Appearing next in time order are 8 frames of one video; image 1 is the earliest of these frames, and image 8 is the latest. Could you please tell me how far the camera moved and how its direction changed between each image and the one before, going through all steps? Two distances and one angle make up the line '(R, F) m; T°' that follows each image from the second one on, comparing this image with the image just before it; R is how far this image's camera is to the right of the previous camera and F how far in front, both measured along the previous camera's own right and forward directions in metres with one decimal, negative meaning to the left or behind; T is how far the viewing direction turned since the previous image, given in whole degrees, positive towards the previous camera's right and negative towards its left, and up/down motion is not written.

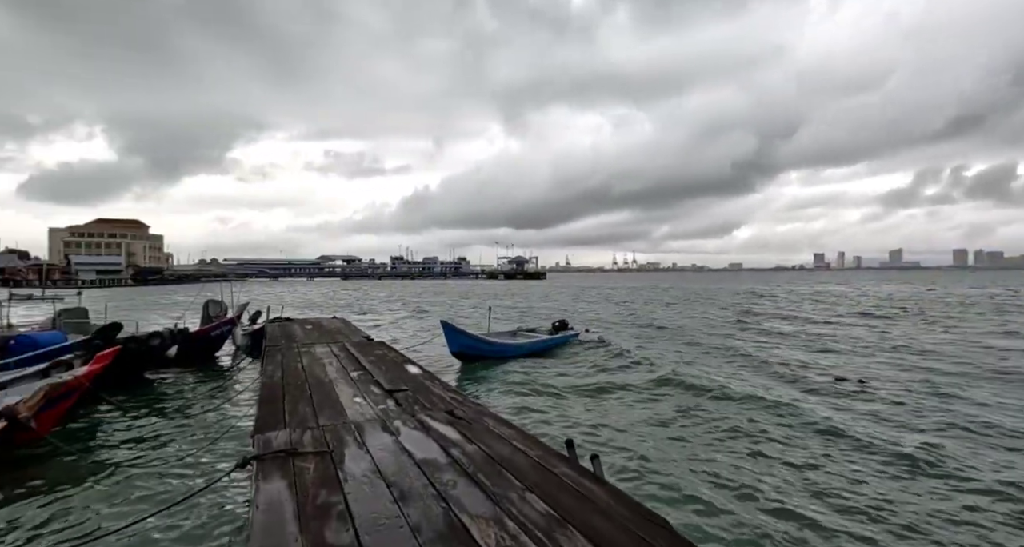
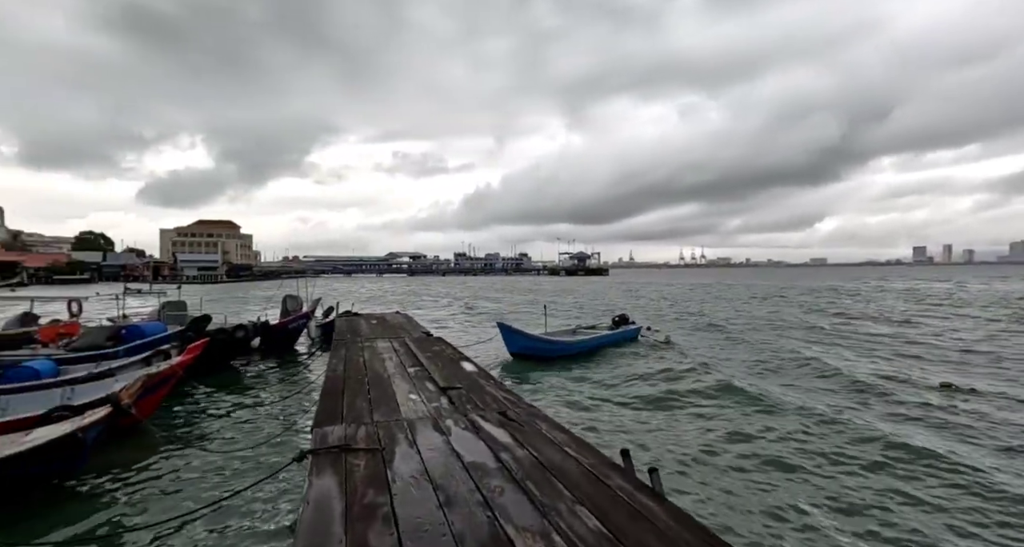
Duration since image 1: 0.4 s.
(+0.1, +0.1) m; -8°
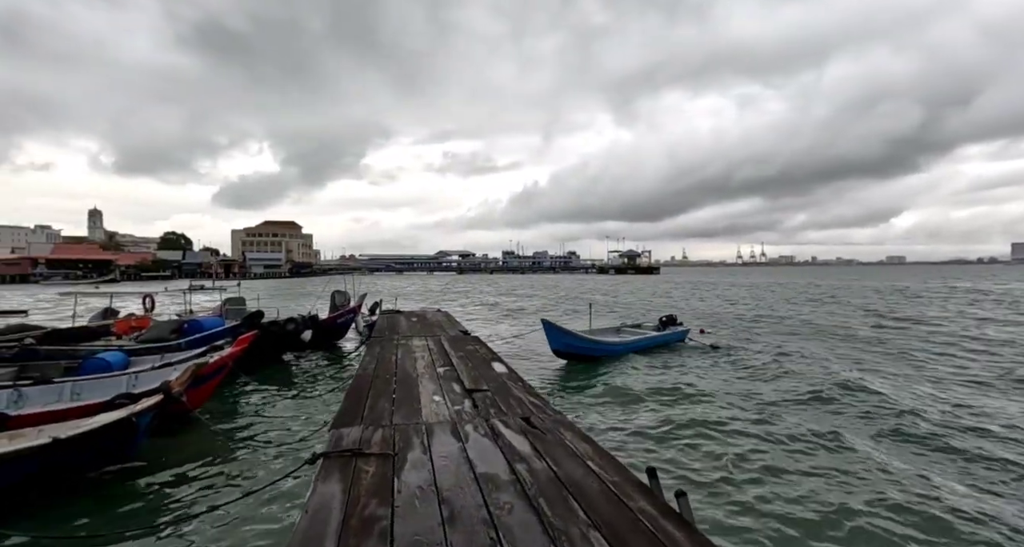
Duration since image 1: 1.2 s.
(+0.2, +0.2) m; -6°
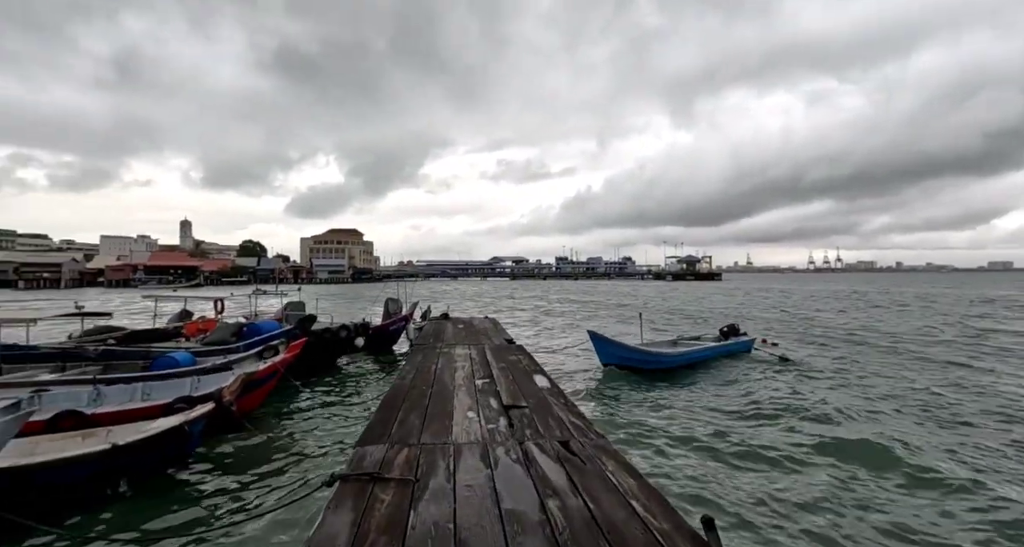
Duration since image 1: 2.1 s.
(+0.1, +0.3) m; -7°
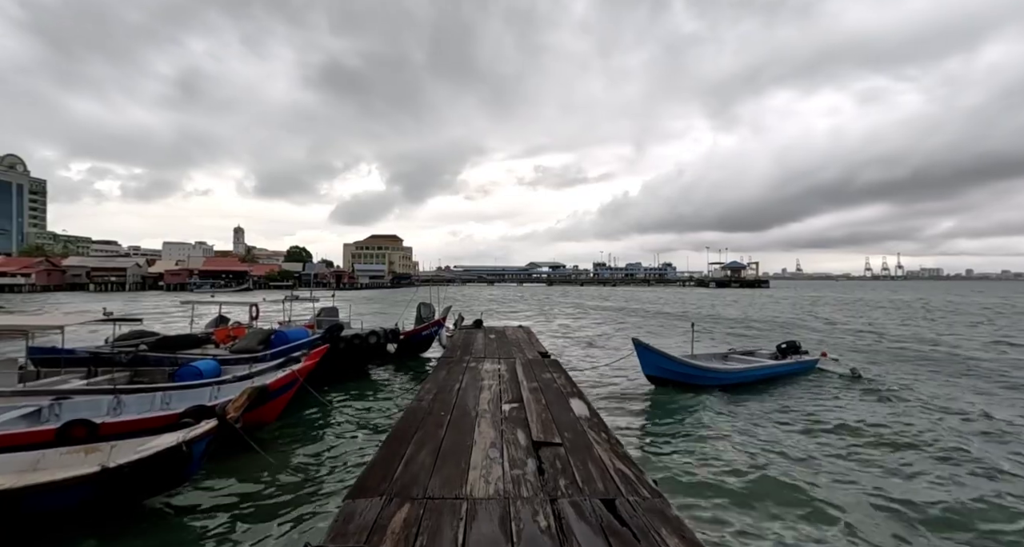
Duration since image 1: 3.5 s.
(0.0, +0.6) m; -5°
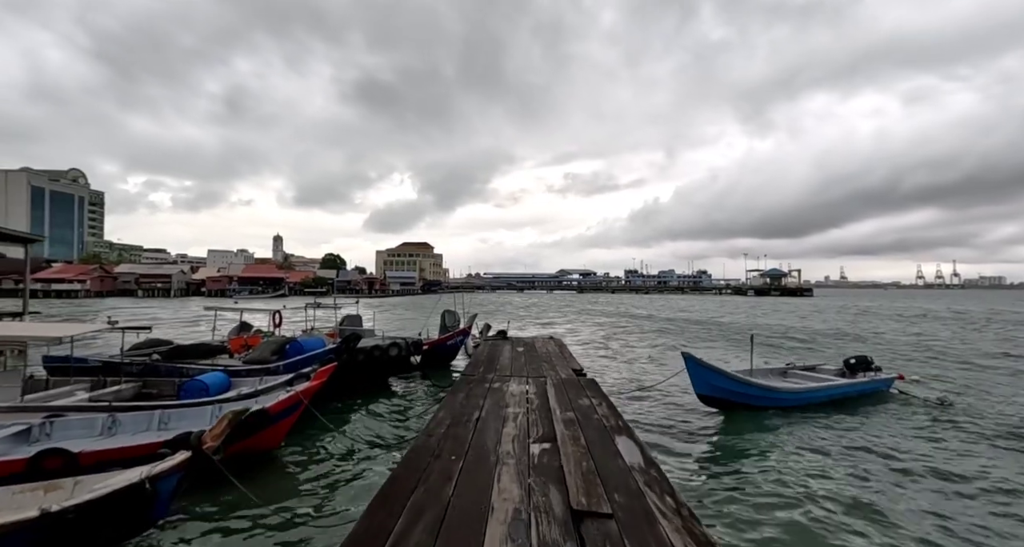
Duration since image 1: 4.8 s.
(0.0, +0.8) m; -4°
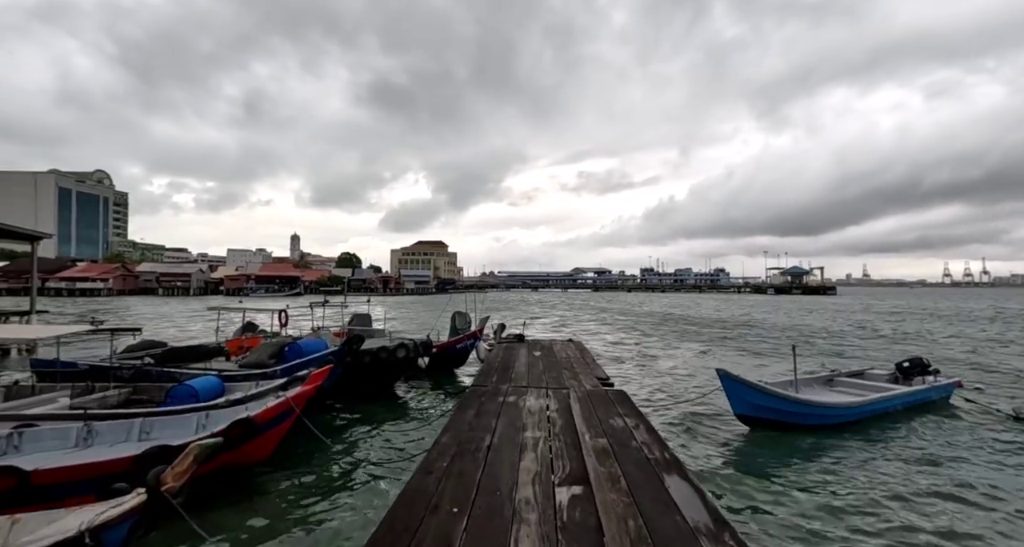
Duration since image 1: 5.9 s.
(0.0, +0.7) m; -2°
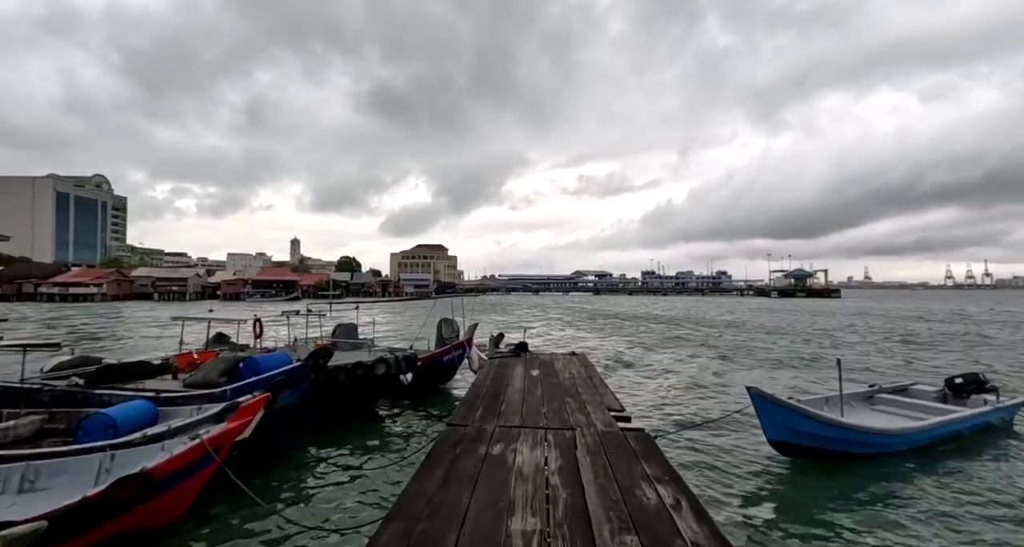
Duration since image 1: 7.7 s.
(+0.1, +1.1) m; 0°
